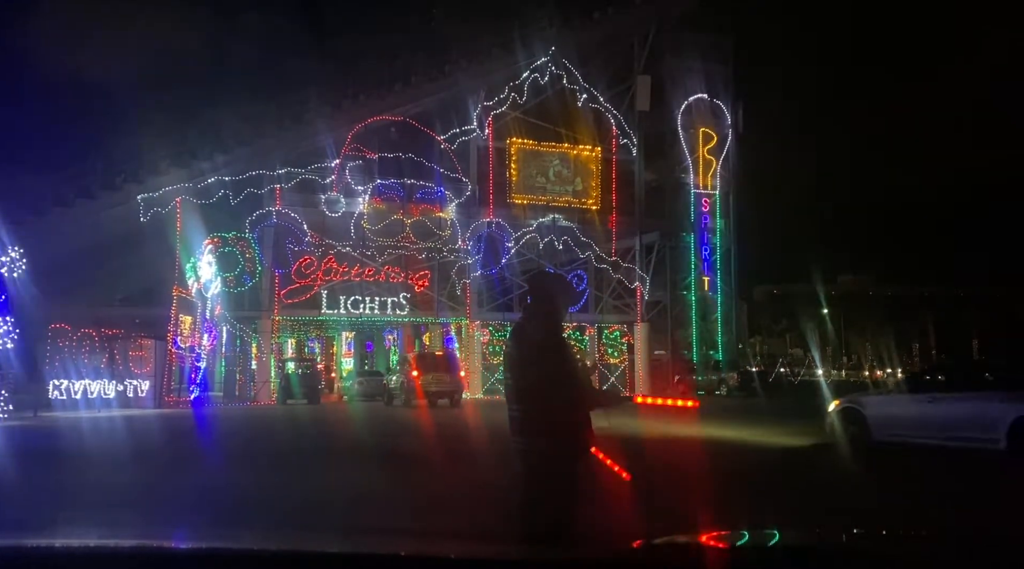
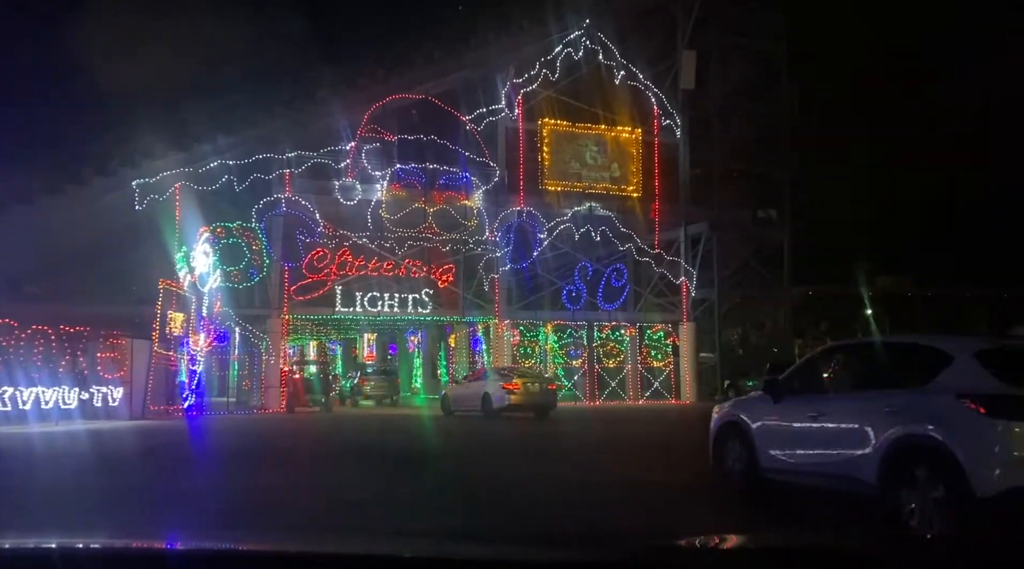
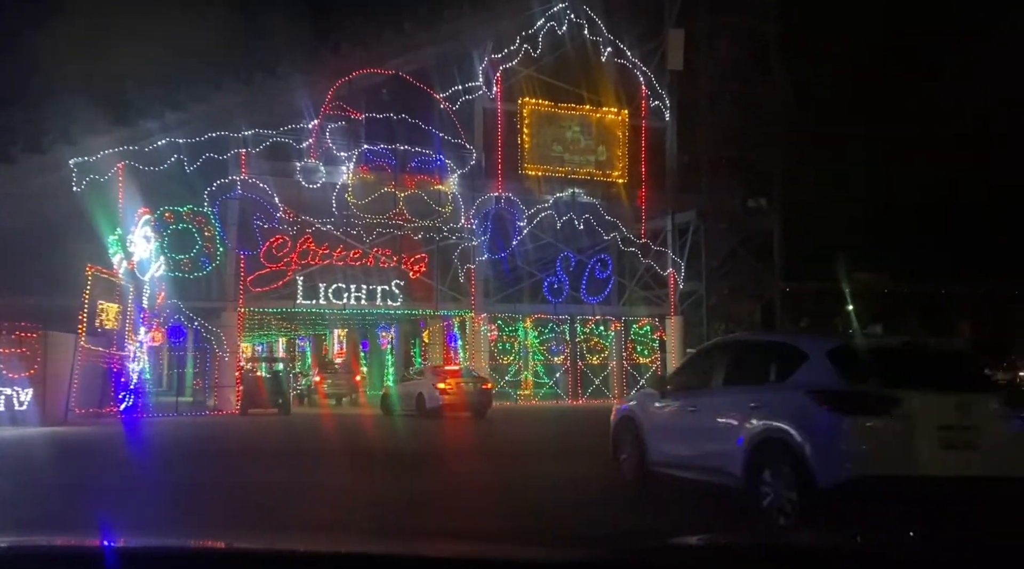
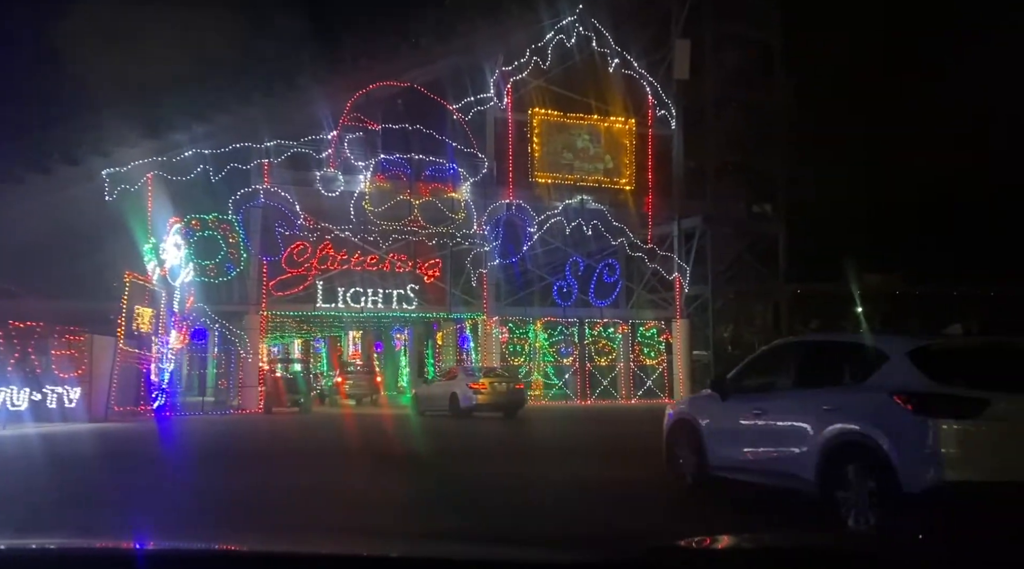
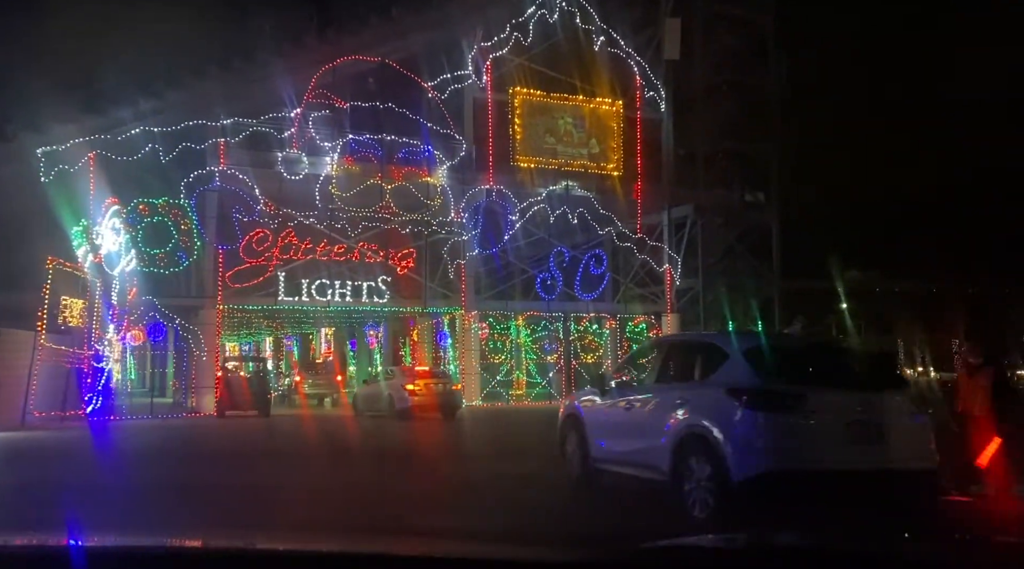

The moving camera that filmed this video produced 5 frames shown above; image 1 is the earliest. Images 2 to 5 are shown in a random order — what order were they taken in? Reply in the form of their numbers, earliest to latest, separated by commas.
2, 4, 3, 5
